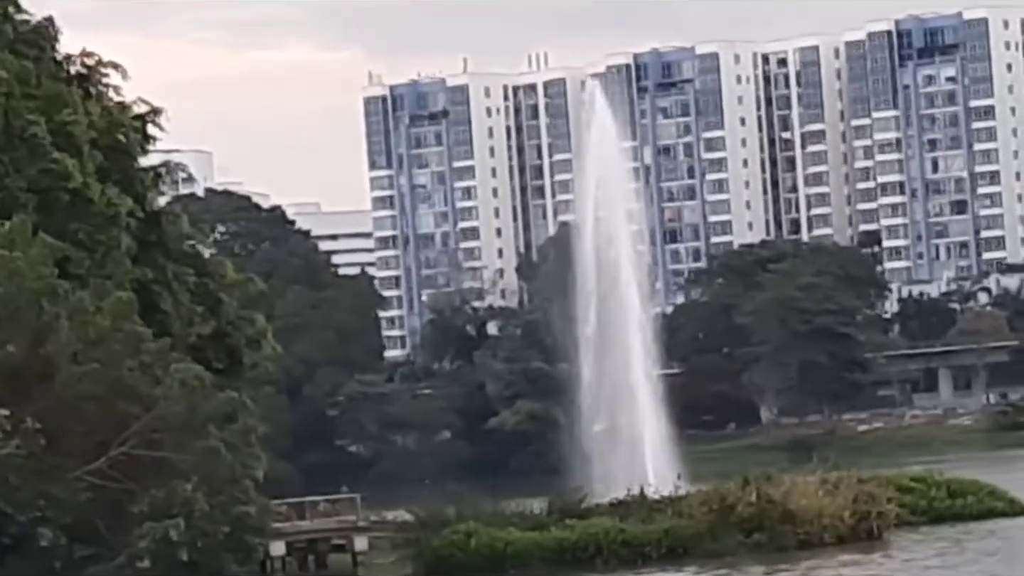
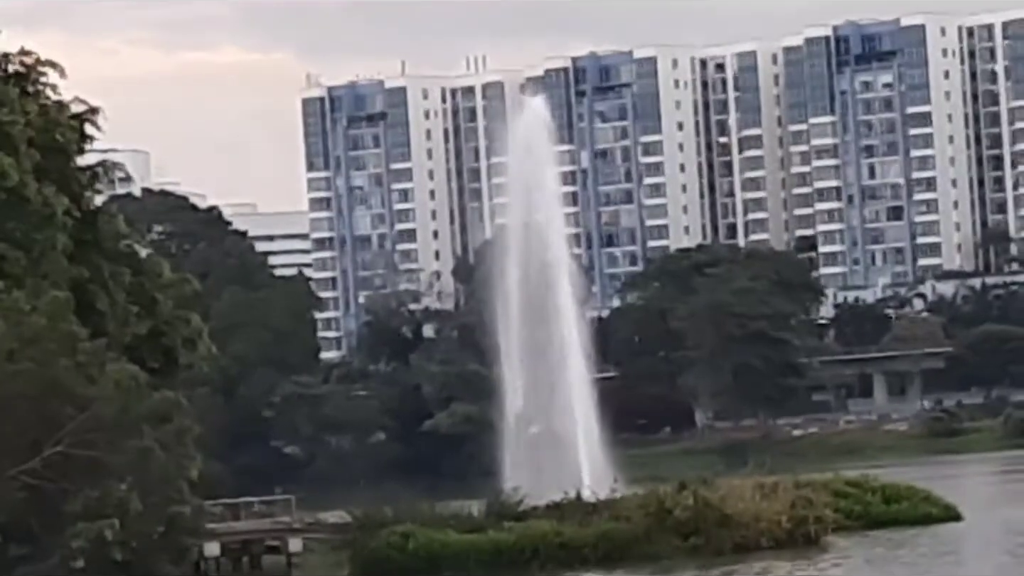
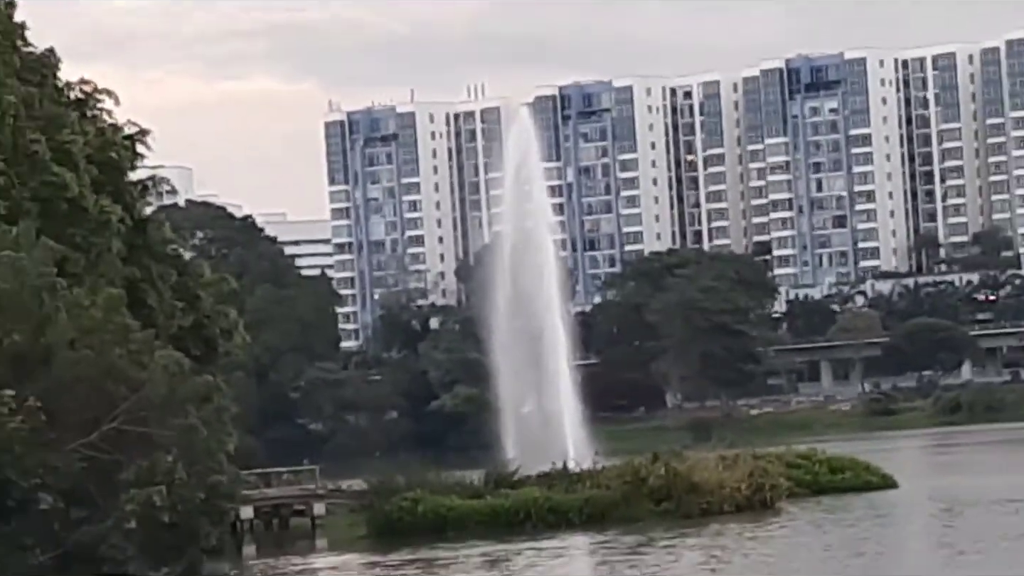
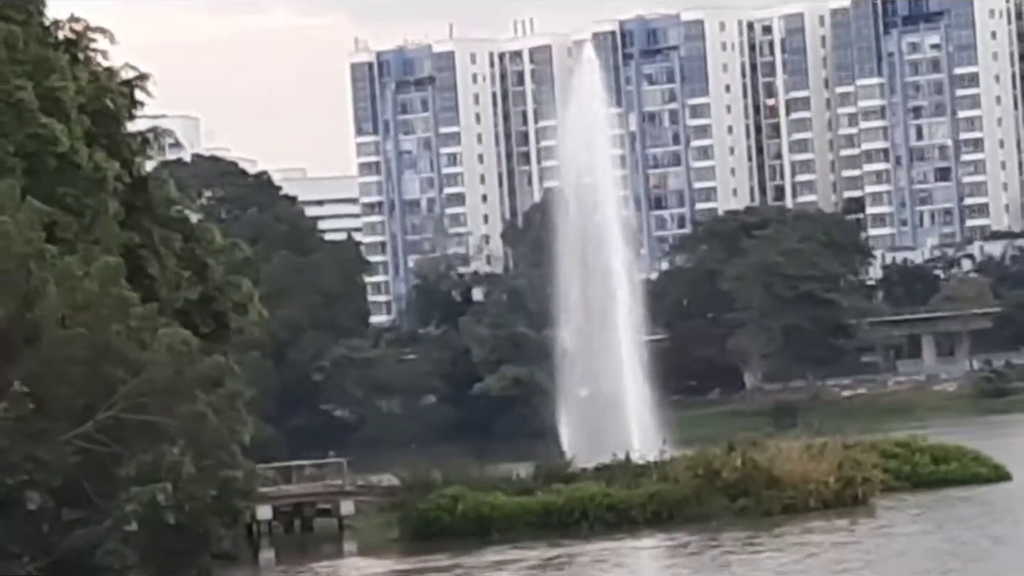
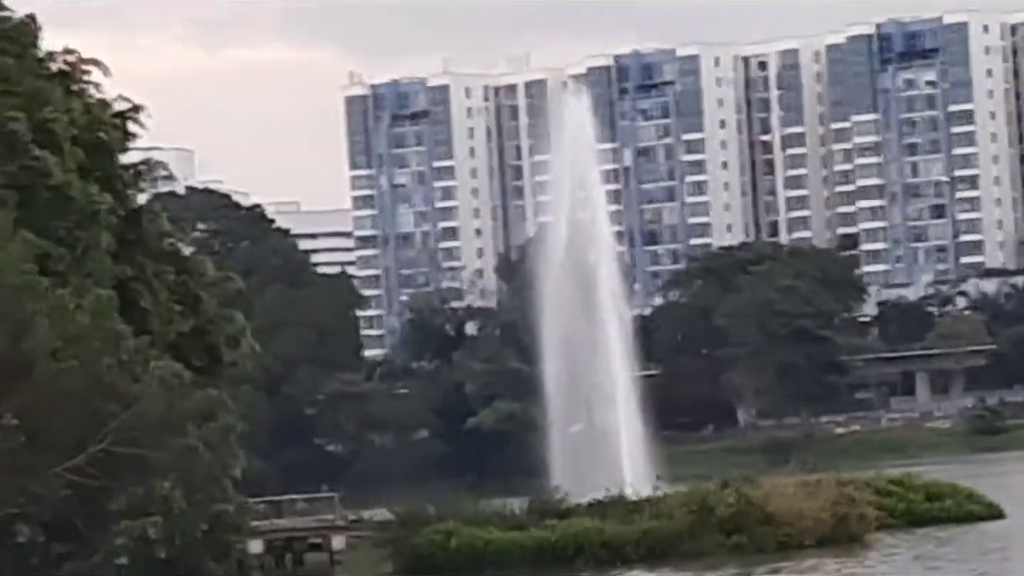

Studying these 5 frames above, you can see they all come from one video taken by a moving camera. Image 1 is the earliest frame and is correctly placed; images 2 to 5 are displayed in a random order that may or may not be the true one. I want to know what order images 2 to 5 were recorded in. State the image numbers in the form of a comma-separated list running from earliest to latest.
4, 5, 2, 3
